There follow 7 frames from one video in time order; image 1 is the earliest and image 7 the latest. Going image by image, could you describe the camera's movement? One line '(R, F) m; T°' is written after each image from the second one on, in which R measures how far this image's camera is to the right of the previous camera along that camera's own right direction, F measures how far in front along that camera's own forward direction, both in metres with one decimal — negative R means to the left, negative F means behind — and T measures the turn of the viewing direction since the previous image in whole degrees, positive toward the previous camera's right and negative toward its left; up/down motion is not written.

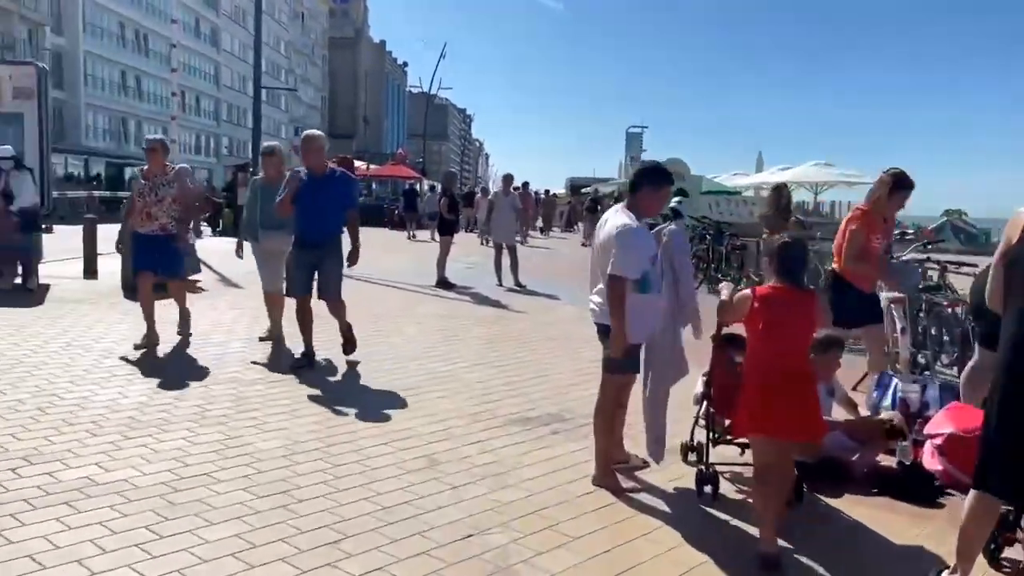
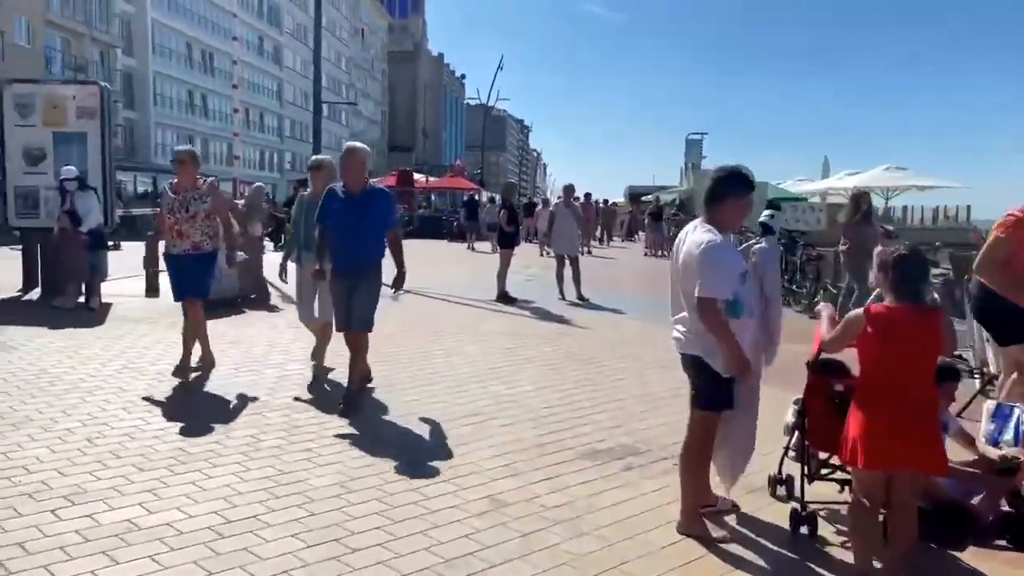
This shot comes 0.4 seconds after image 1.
(-0.1, +0.4) m; -4°
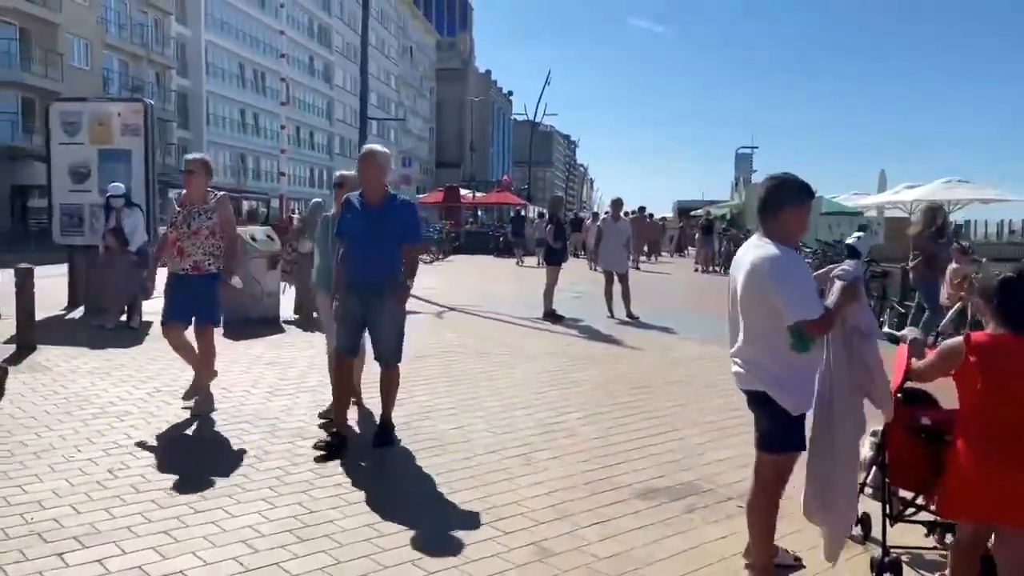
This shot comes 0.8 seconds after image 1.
(0.0, +0.4) m; -3°
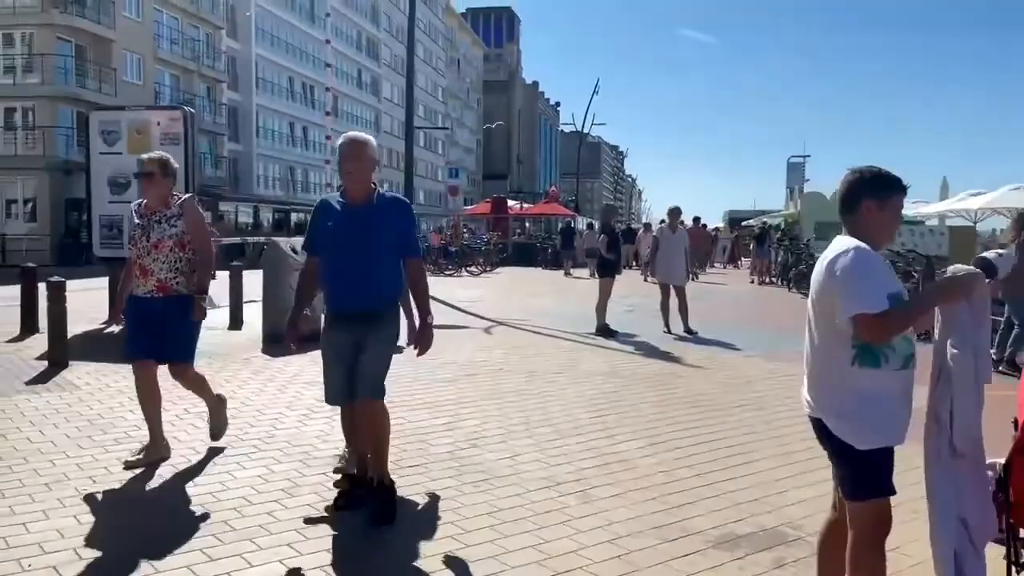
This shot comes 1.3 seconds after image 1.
(-0.1, +0.6) m; -3°
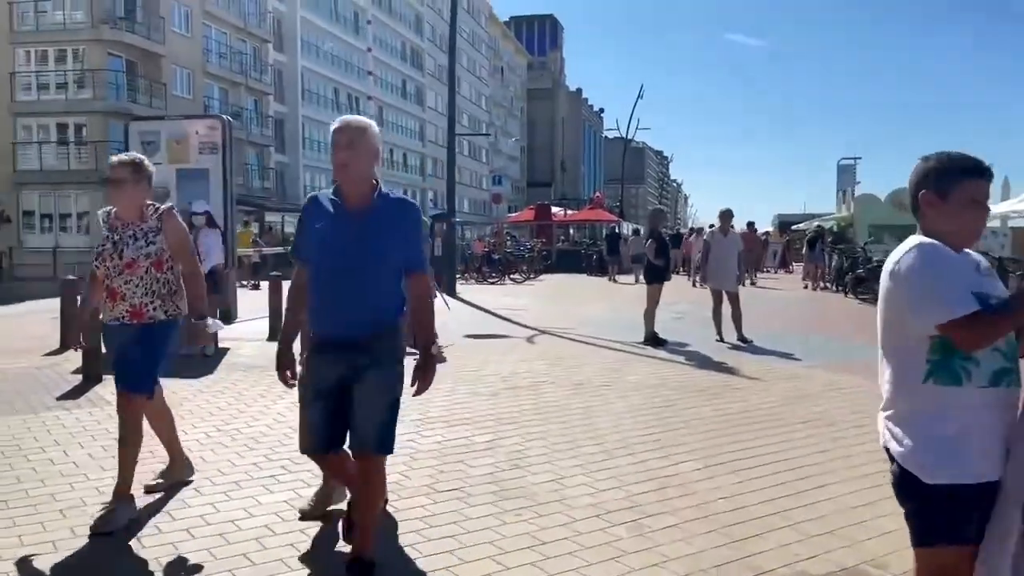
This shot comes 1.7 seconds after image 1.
(0.0, +0.4) m; -3°
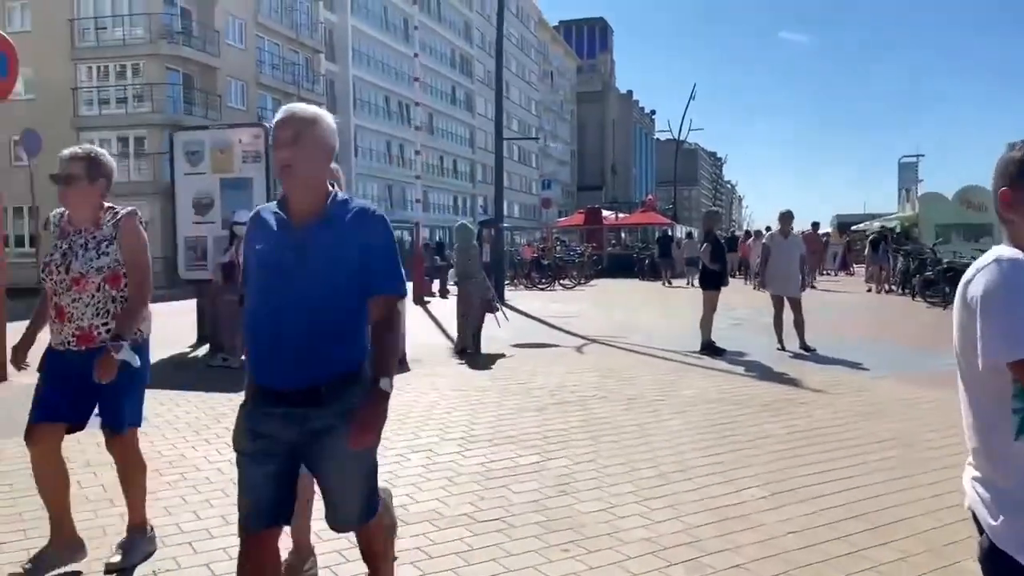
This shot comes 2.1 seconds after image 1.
(0.0, +0.4) m; -4°
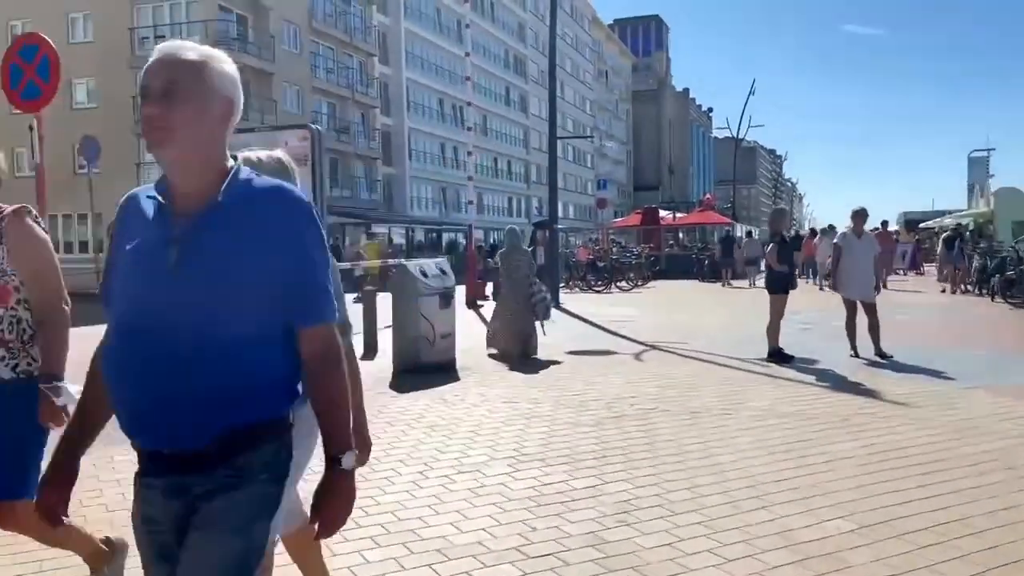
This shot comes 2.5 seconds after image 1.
(0.0, +0.5) m; -4°
